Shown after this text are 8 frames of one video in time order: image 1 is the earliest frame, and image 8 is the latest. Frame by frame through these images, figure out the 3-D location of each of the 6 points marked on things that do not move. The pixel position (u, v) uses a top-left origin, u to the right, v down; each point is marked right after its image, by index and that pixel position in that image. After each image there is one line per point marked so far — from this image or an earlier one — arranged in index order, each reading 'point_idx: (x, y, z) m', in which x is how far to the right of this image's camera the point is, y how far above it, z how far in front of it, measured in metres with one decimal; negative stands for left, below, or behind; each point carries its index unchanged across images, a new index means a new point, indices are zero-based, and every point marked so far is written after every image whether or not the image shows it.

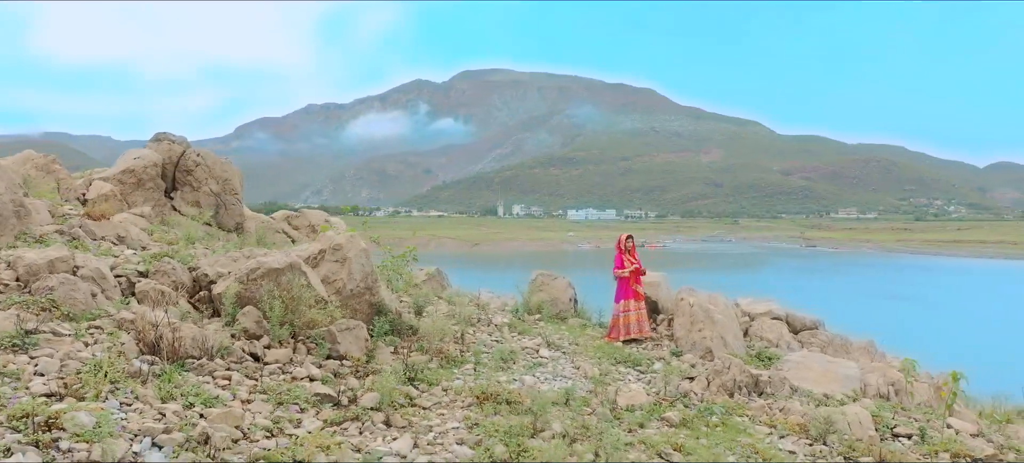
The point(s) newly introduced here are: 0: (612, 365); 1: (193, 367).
0: (+1.3, -1.7, +7.7) m
1: (-2.6, -1.1, +4.9) m
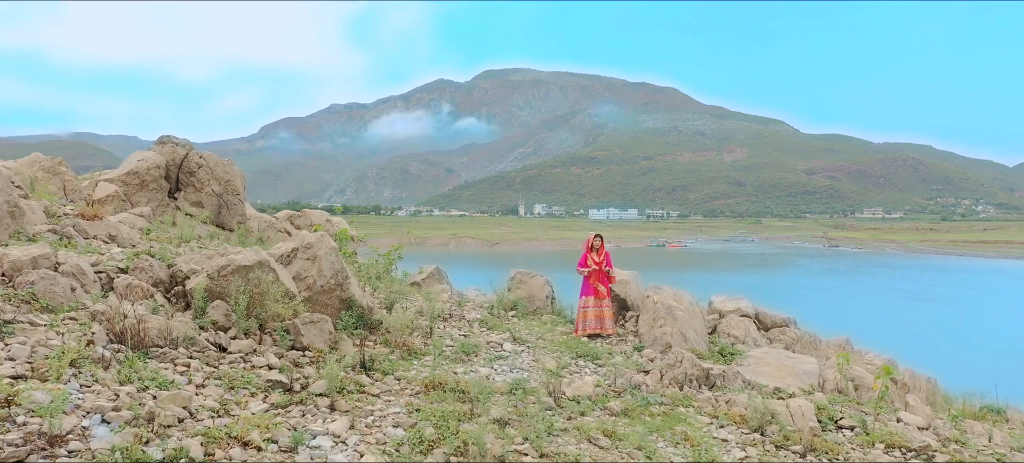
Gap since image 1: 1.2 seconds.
0: (+0.8, -1.7, +8.1) m
1: (-3.2, -1.1, +5.3) m
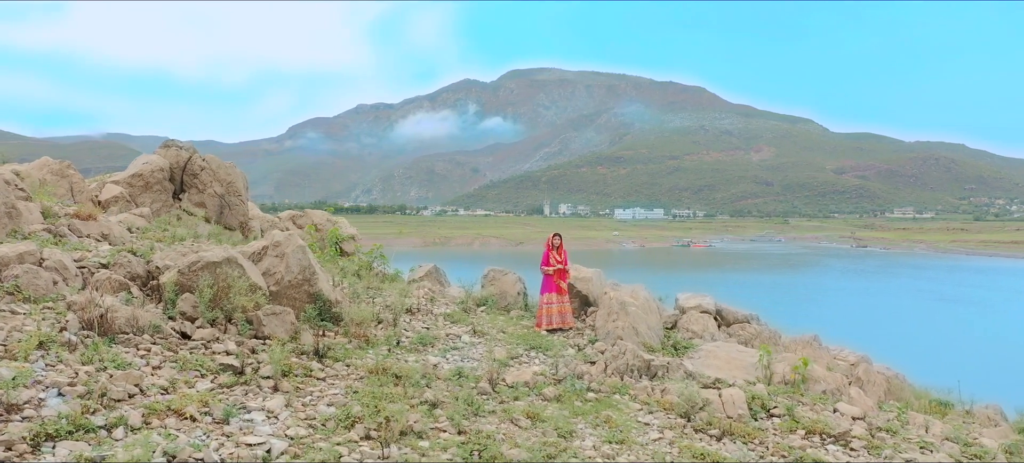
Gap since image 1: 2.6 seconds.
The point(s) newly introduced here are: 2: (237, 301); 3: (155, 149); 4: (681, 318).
0: (+0.2, -1.7, +8.6) m
1: (-3.9, -1.1, +5.9) m
2: (-3.3, -0.8, +7.2) m
3: (-10.3, +2.4, +17.5) m
4: (+3.1, -1.6, +10.8) m
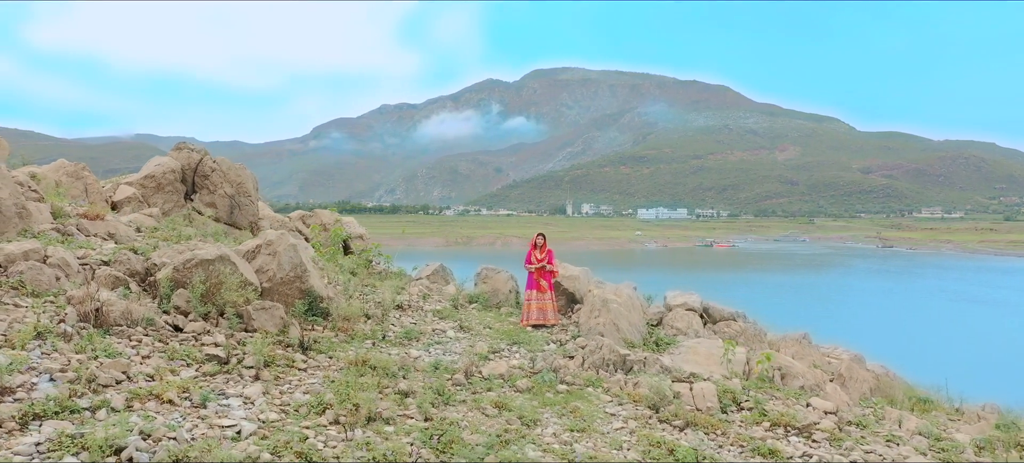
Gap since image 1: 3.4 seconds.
0: (-0.1, -1.7, +8.9) m
1: (-4.2, -1.1, +6.4) m
2: (-3.6, -0.8, +7.6) m
3: (-10.3, +2.4, +18.1) m
4: (+2.9, -1.5, +11.0) m
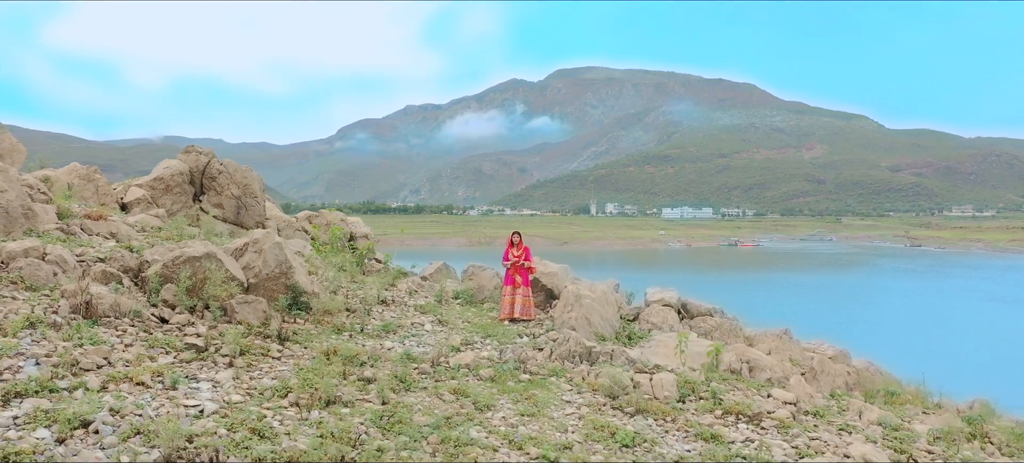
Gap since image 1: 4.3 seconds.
0: (-0.5, -1.6, +9.3) m
1: (-4.7, -1.1, +6.9) m
2: (-4.1, -0.8, +8.2) m
3: (-10.5, +2.4, +18.8) m
4: (+2.5, -1.5, +11.3) m
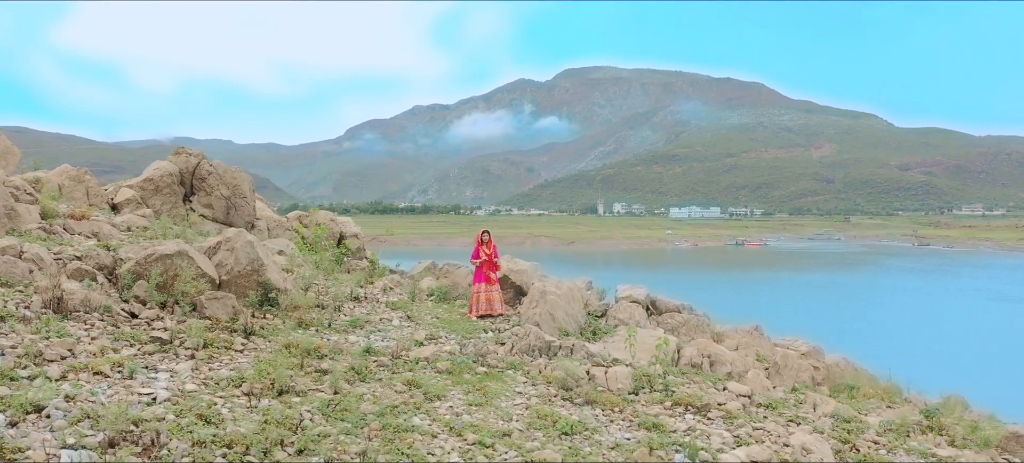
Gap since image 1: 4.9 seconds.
0: (-1.1, -1.6, +9.6) m
1: (-5.3, -1.0, +7.2) m
2: (-4.7, -0.8, +8.5) m
3: (-11.0, +2.4, +19.1) m
4: (+1.9, -1.5, +11.6) m
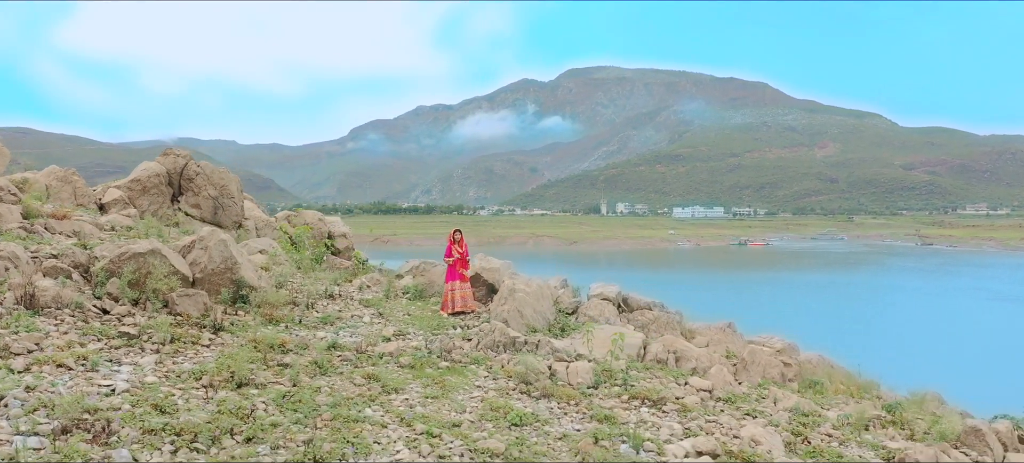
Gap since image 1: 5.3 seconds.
0: (-1.6, -1.6, +9.8) m
1: (-5.8, -1.0, +7.4) m
2: (-5.2, -0.8, +8.7) m
3: (-11.6, +2.4, +19.4) m
4: (+1.4, -1.4, +11.8) m
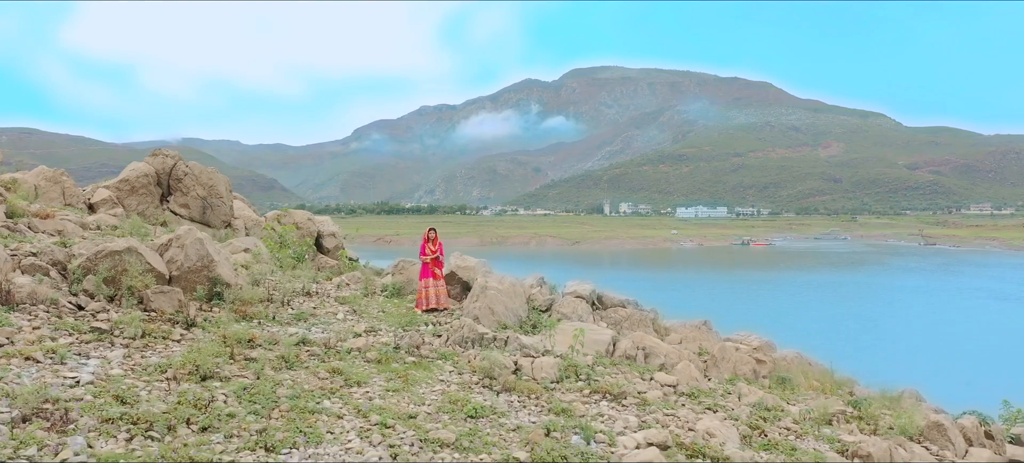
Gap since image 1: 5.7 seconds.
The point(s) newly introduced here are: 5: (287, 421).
0: (-2.1, -1.6, +10.0) m
1: (-6.3, -1.0, +7.7) m
2: (-5.7, -0.7, +8.9) m
3: (-12.0, +2.5, +19.6) m
4: (+0.9, -1.4, +12.0) m
5: (-2.2, -1.8, +5.7) m
